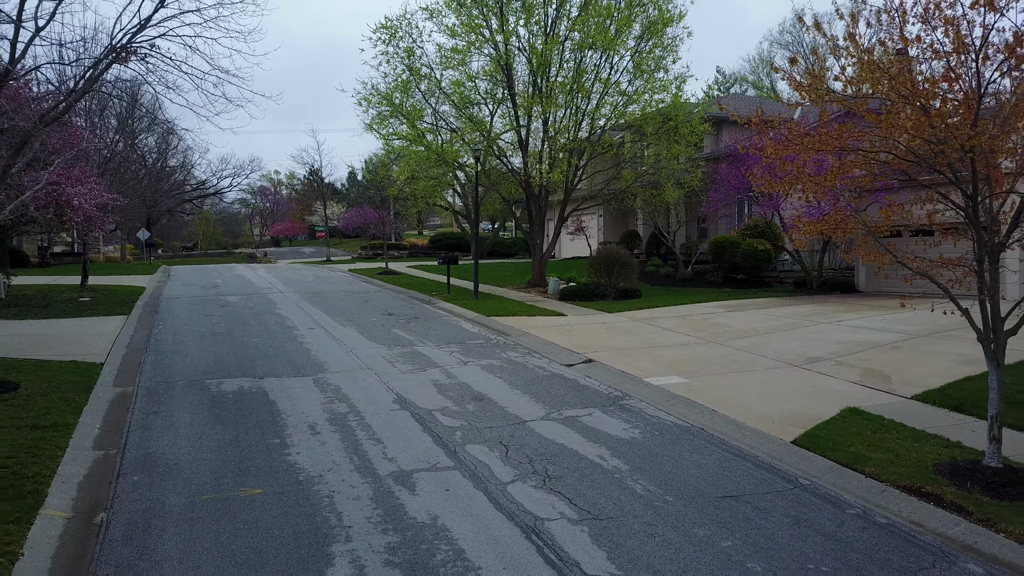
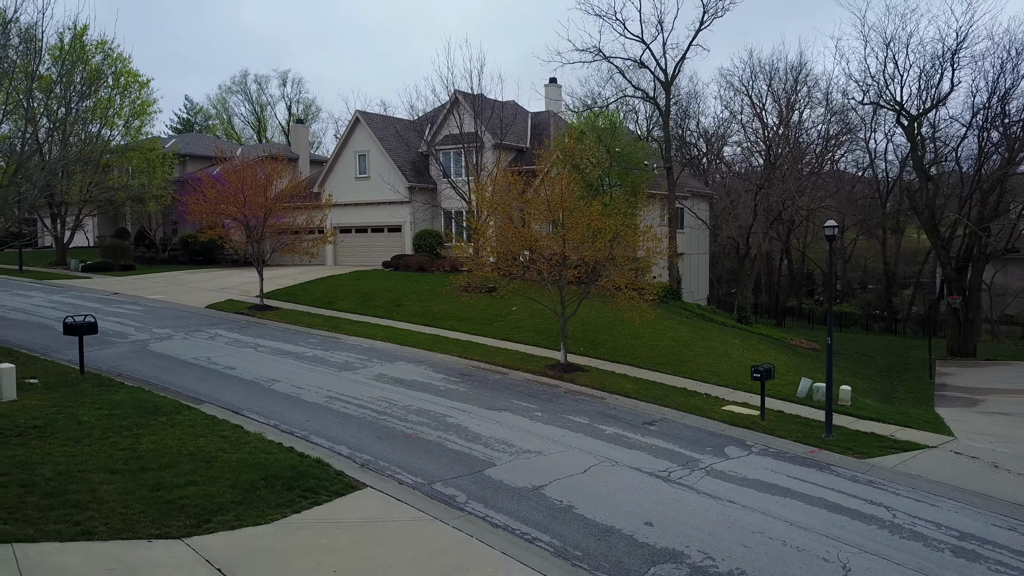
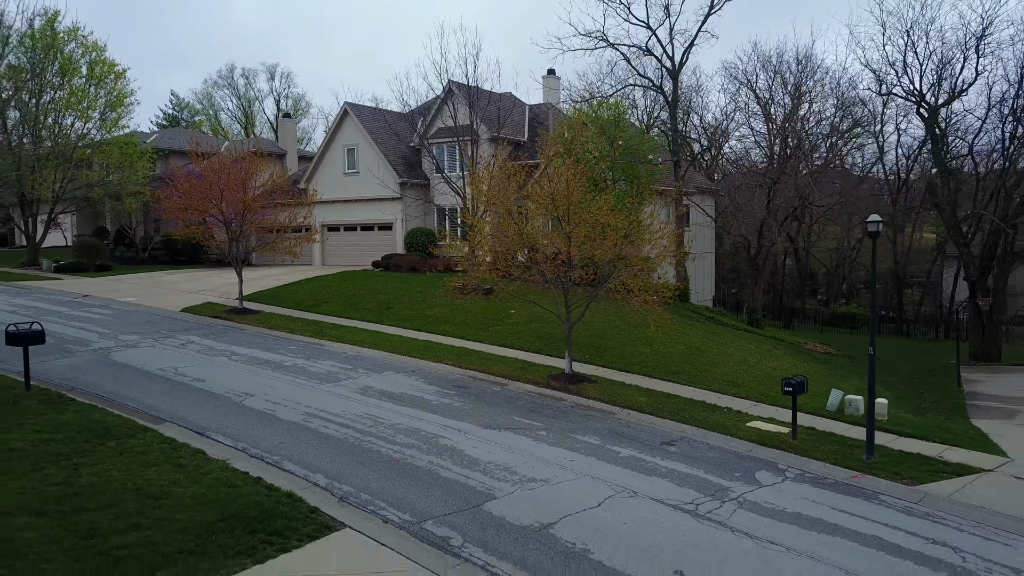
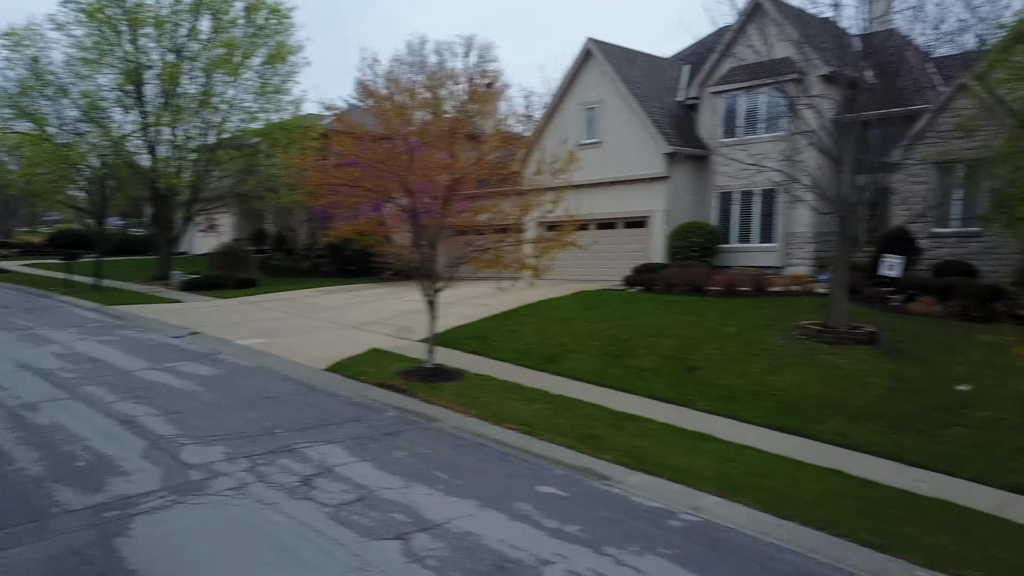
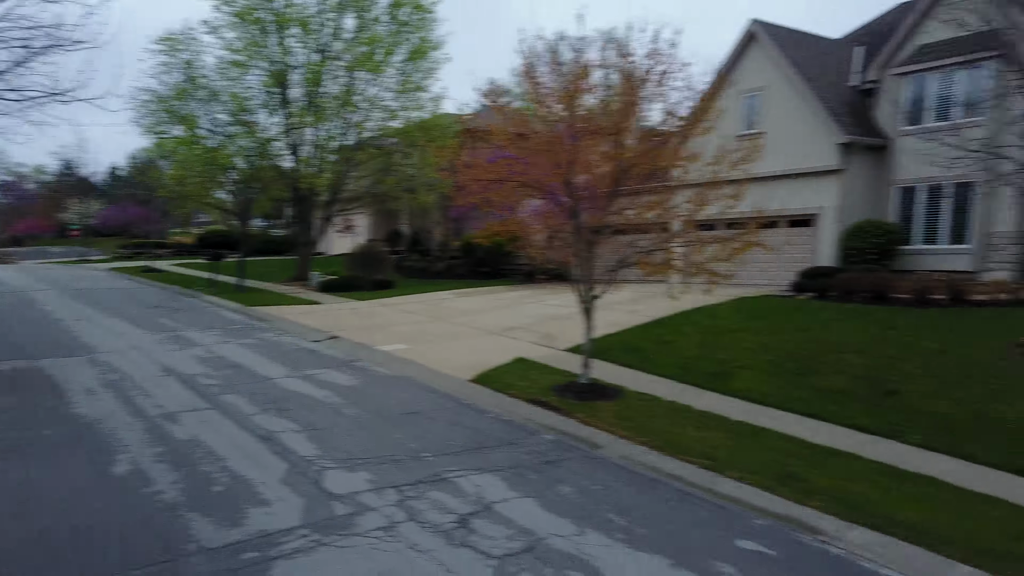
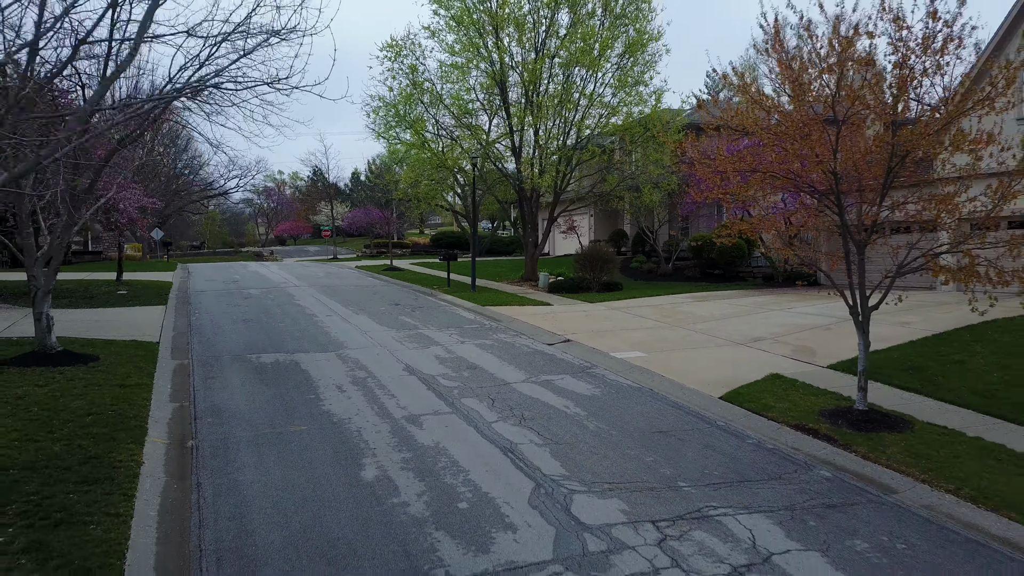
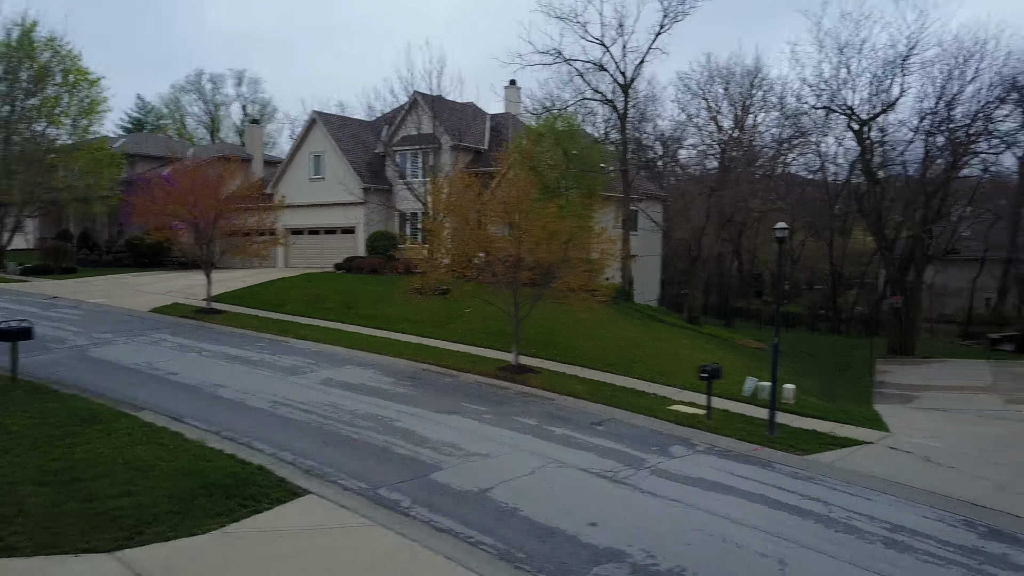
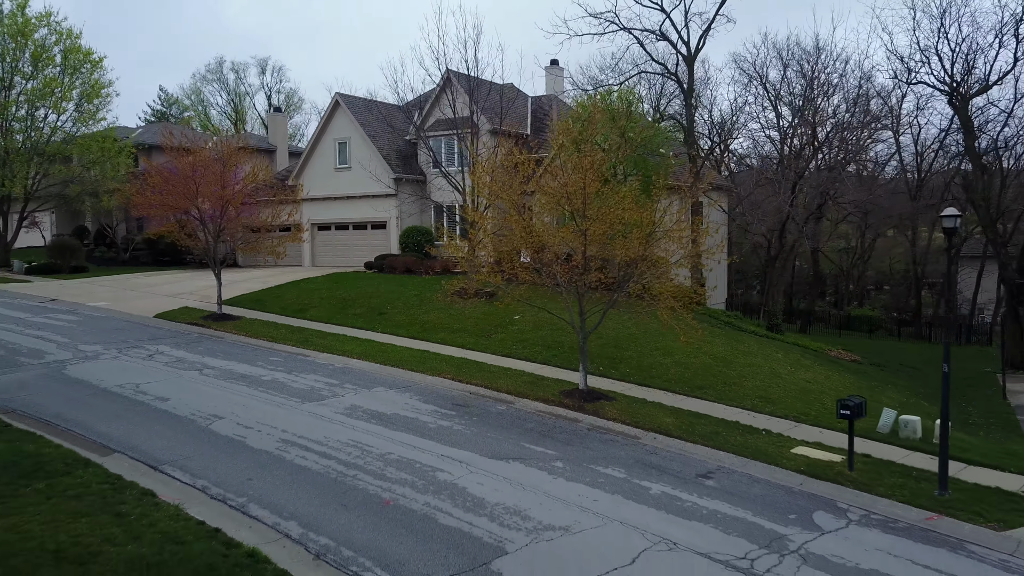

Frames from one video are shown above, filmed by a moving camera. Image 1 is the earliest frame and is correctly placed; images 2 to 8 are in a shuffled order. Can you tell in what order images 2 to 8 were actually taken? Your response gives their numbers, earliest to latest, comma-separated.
6, 5, 4, 8, 3, 2, 7
